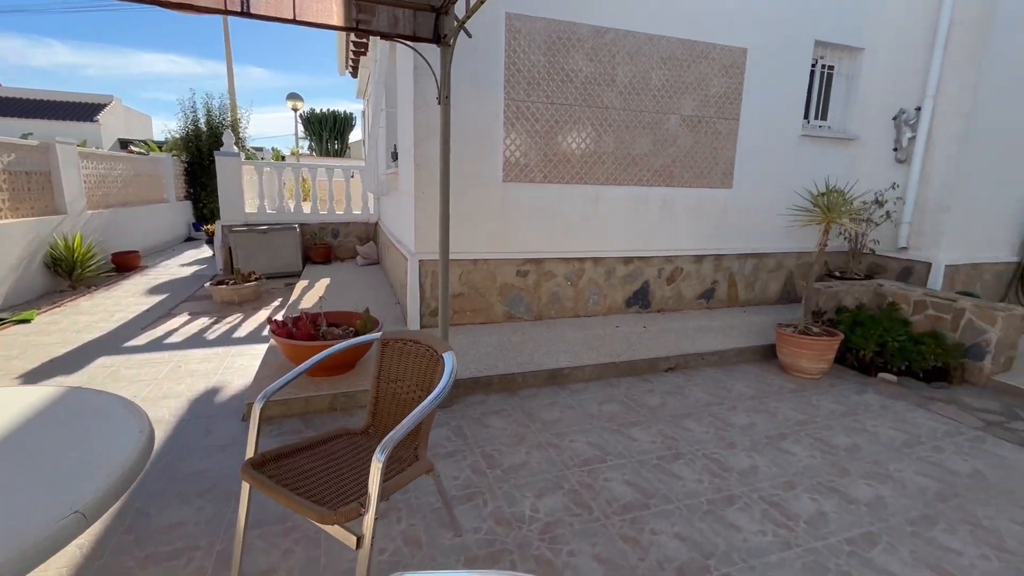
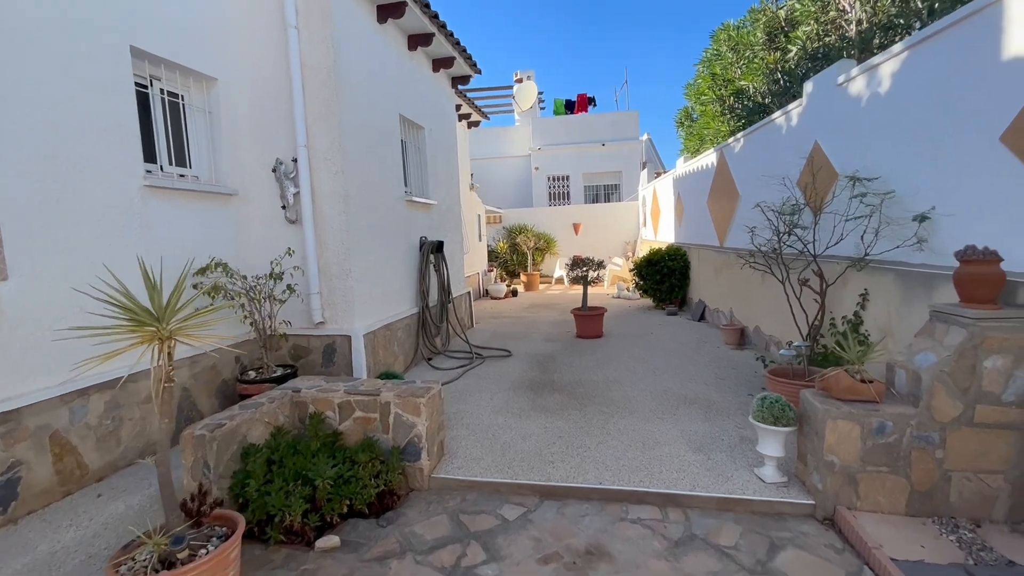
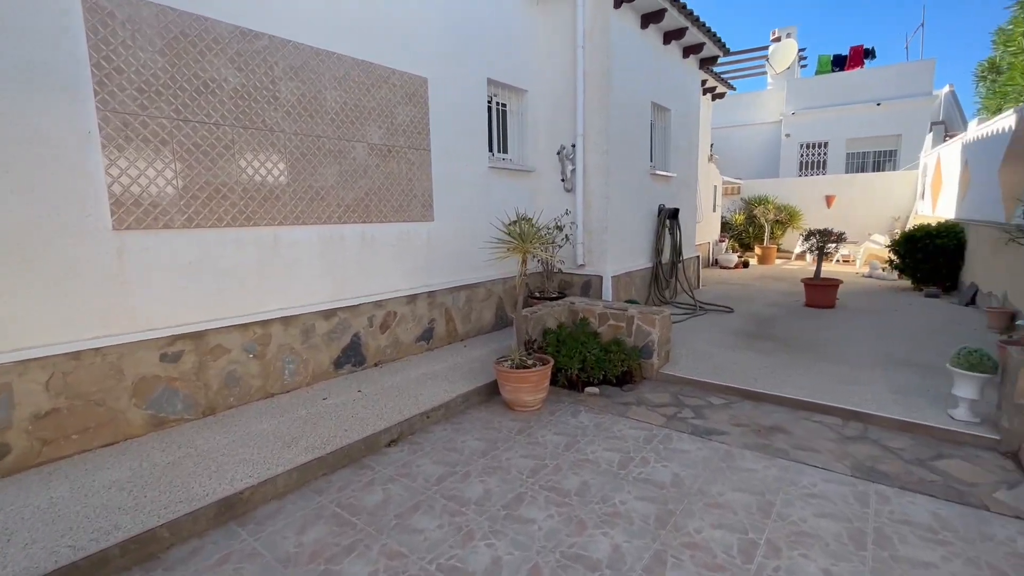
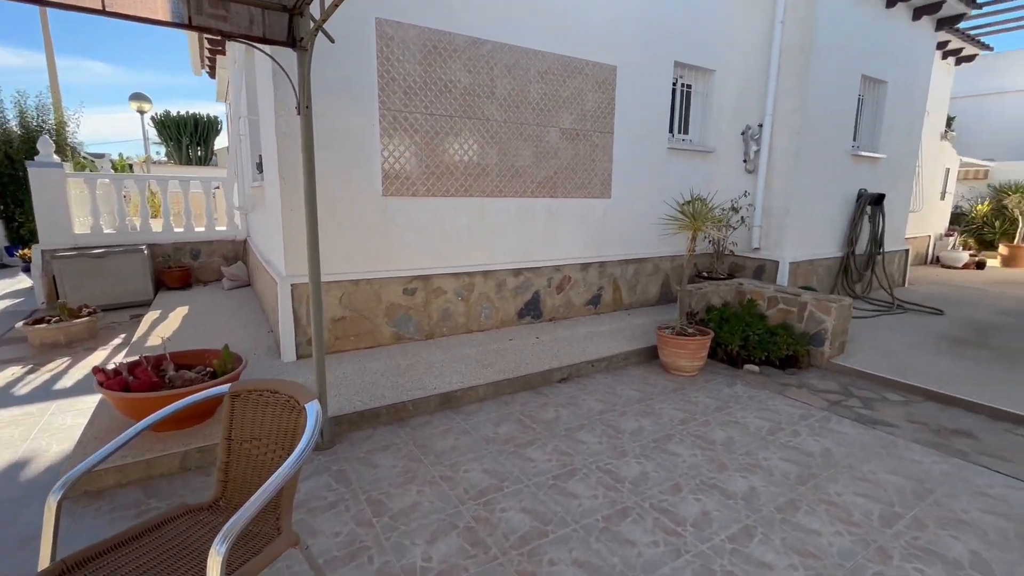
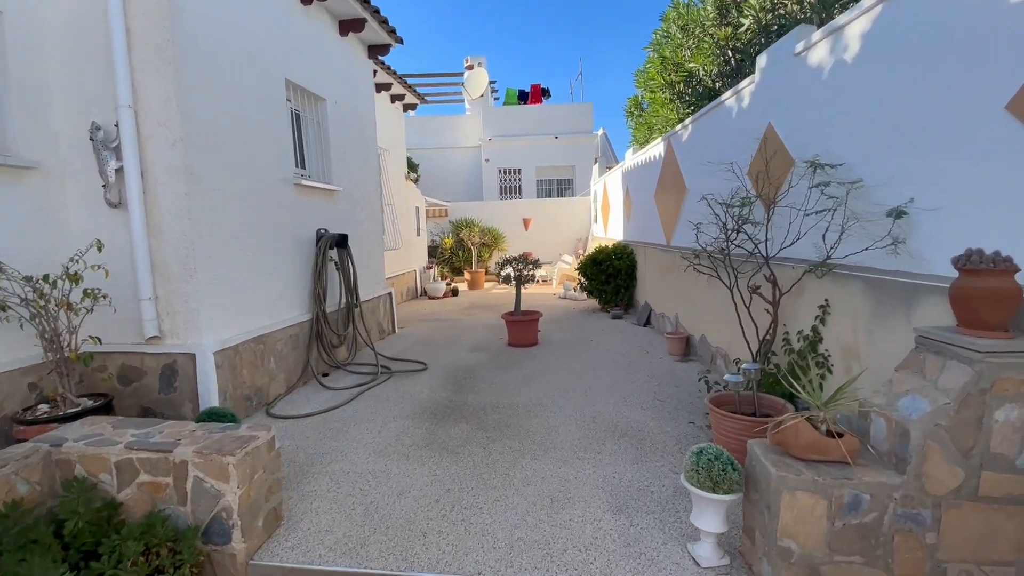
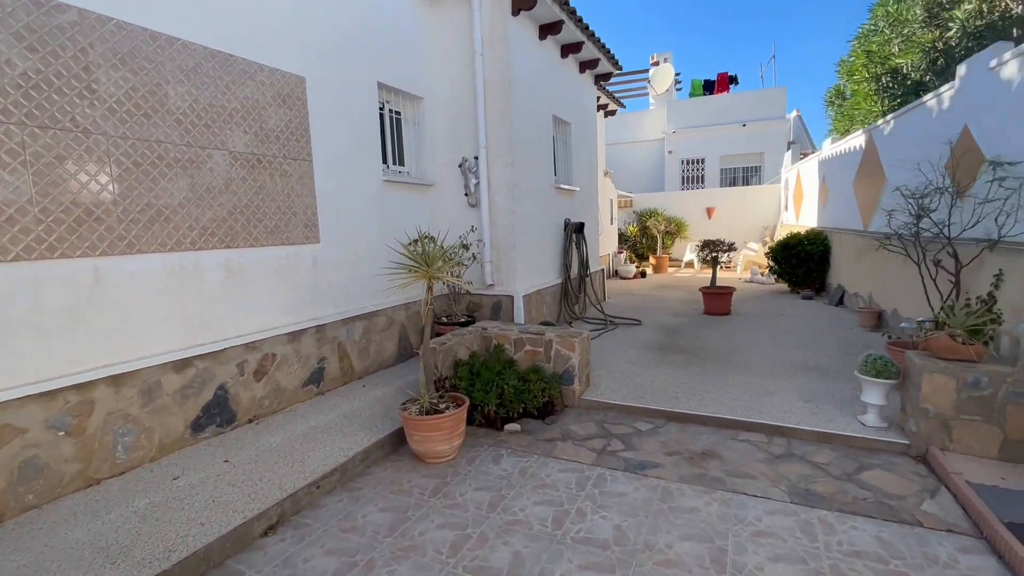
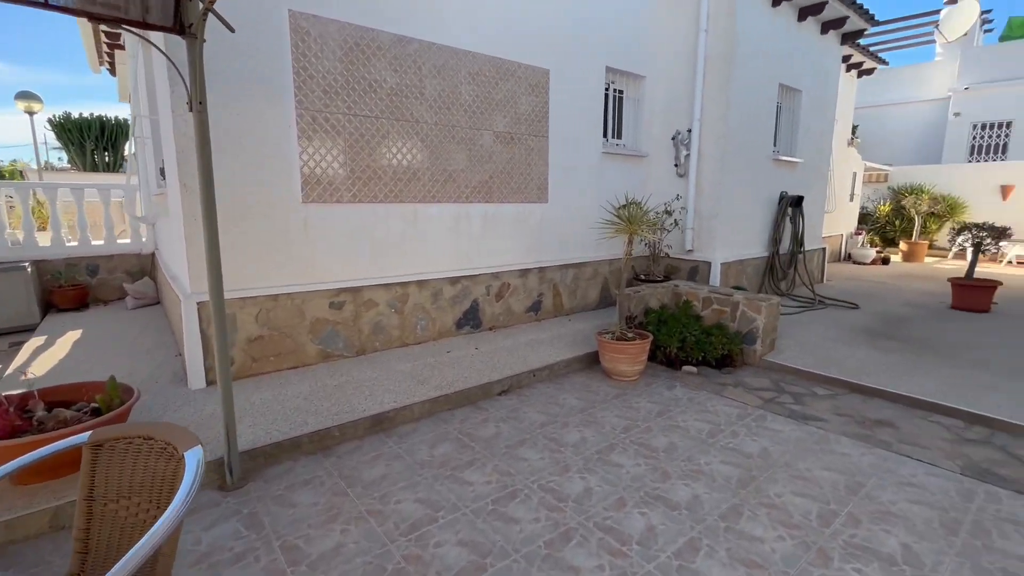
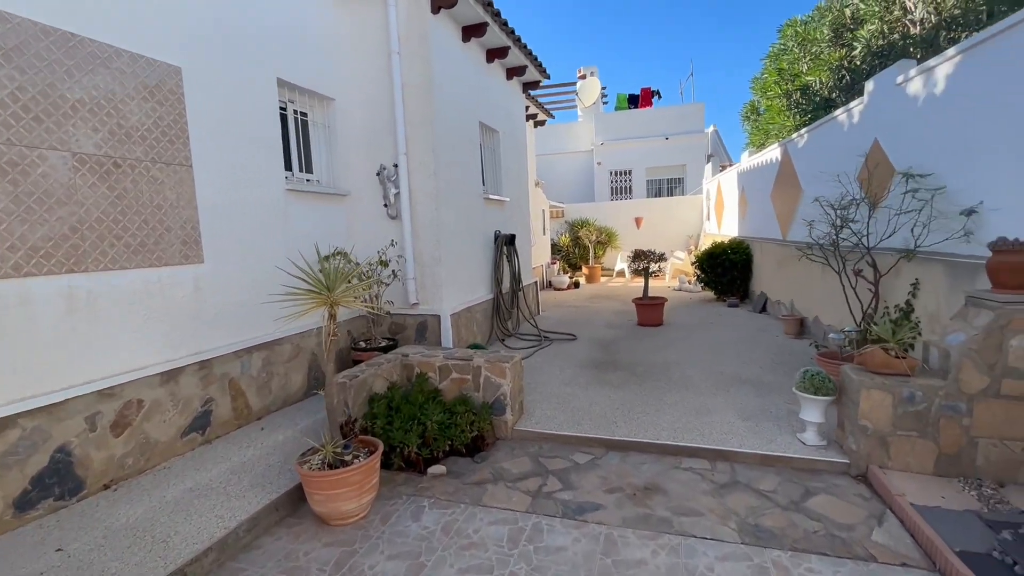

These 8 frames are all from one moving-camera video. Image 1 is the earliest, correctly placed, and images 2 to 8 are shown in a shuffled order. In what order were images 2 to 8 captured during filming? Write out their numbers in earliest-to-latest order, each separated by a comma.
4, 7, 3, 6, 8, 2, 5
